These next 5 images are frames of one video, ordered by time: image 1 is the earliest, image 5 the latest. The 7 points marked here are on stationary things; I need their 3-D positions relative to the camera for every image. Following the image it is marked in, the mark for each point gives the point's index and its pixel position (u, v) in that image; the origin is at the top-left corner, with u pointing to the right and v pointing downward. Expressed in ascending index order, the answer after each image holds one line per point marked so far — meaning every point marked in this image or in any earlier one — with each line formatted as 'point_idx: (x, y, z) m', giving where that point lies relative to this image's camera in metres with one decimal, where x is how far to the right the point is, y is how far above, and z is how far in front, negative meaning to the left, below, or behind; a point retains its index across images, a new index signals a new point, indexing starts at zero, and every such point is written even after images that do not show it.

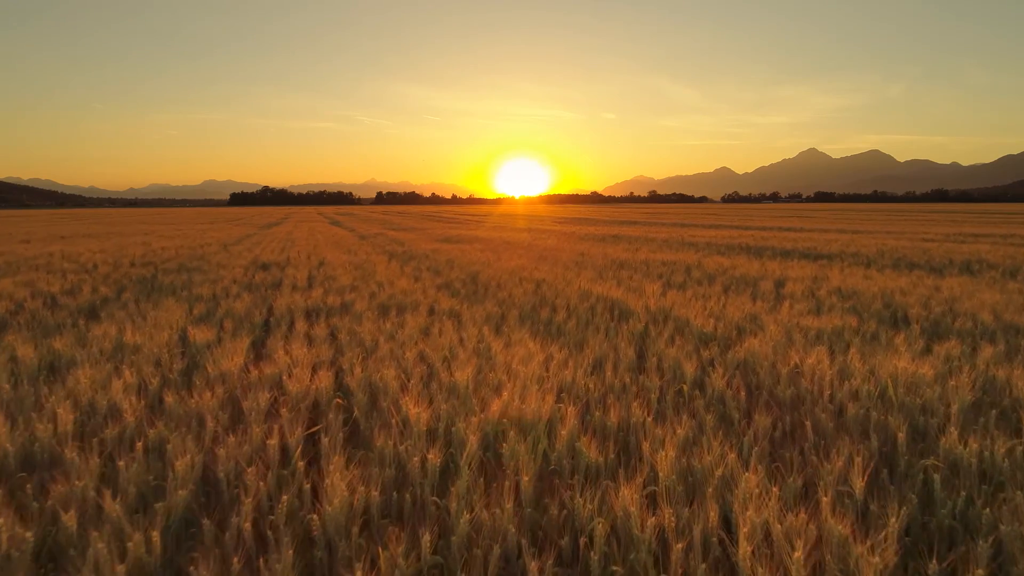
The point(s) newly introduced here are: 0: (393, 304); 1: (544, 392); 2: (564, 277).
0: (-1.1, -0.2, +4.5) m
1: (+0.2, -0.5, +2.3) m
2: (+0.7, +0.1, +6.2) m
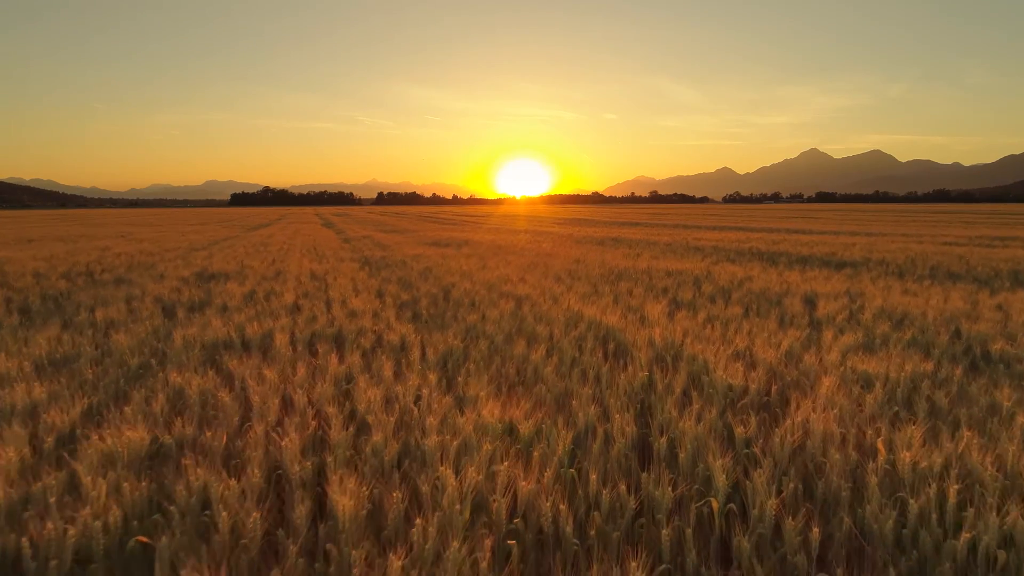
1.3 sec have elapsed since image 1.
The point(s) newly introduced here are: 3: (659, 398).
0: (-1.4, -0.4, +3.5) m
1: (-0.1, -0.7, +1.4) m
2: (+0.5, -0.1, +5.3) m
3: (+0.8, -0.6, +2.5) m
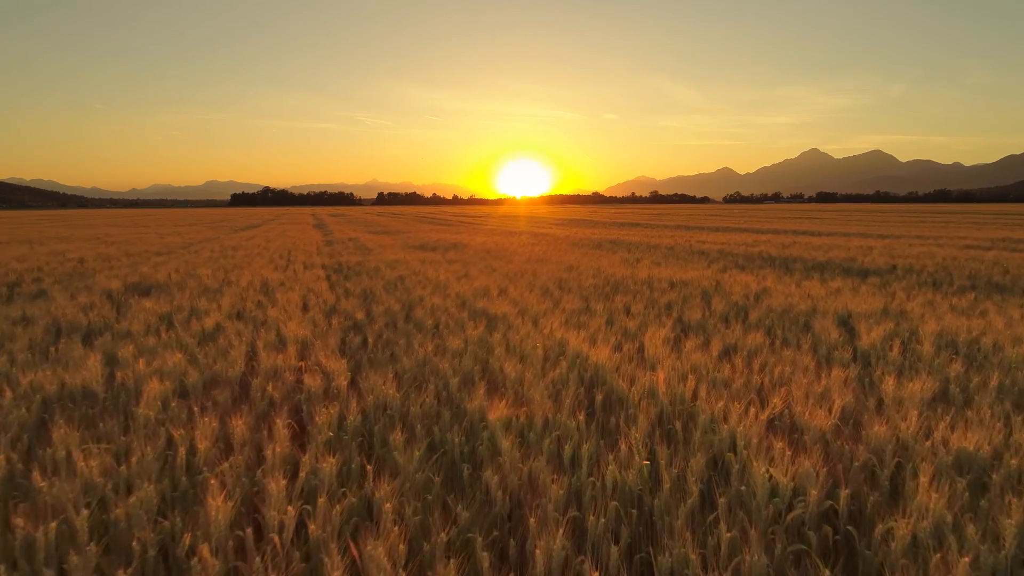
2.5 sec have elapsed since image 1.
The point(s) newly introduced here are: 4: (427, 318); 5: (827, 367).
0: (-1.6, -0.5, +2.7) m
1: (-0.3, -0.9, +0.5) m
2: (+0.2, -0.2, +4.4) m
3: (+0.5, -0.7, +1.6) m
4: (-0.8, -0.3, +4.2) m
5: (+2.0, -0.5, +2.9) m
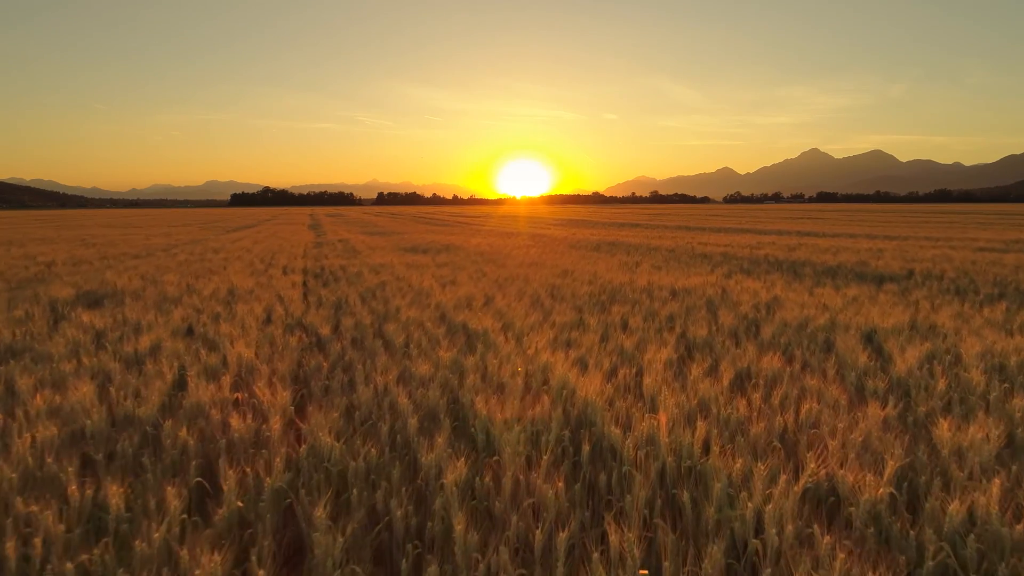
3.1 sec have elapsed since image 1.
0: (-1.8, -0.6, +2.2) m
1: (-0.5, -1.0, 0.0) m
2: (+0.1, -0.3, +4.0) m
3: (+0.4, -0.8, +1.1) m
4: (-0.9, -0.4, +3.7) m
5: (+1.8, -0.6, +2.4) m
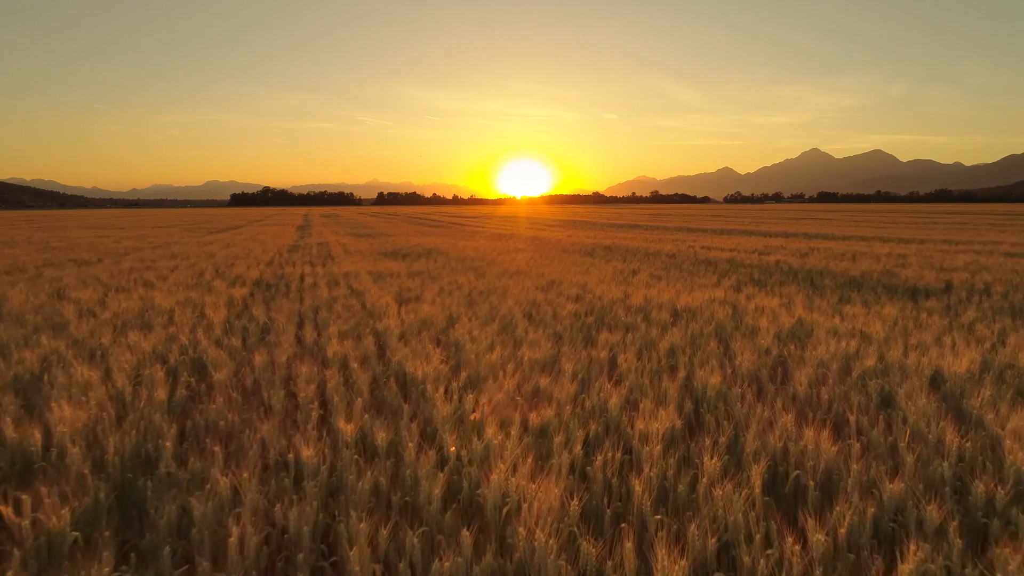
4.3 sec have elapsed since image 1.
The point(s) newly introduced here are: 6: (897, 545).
0: (-2.1, -0.8, +1.3) m
1: (-0.8, -1.2, -0.9) m
2: (-0.2, -0.5, +3.0) m
3: (+0.1, -1.0, +0.2) m
4: (-1.2, -0.6, +2.8) m
5: (+1.5, -0.8, +1.5) m
6: (+1.3, -0.8, +1.6) m
